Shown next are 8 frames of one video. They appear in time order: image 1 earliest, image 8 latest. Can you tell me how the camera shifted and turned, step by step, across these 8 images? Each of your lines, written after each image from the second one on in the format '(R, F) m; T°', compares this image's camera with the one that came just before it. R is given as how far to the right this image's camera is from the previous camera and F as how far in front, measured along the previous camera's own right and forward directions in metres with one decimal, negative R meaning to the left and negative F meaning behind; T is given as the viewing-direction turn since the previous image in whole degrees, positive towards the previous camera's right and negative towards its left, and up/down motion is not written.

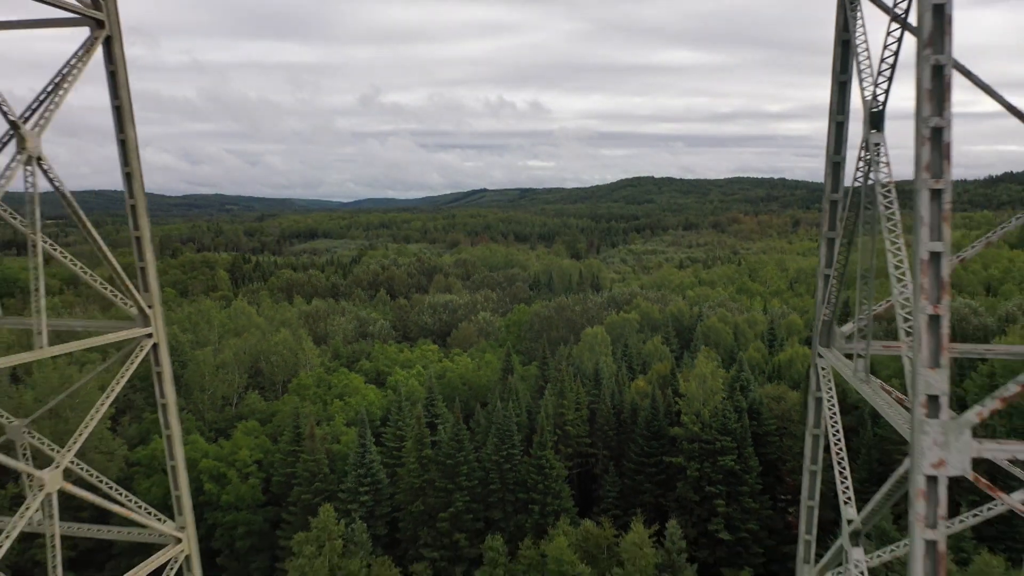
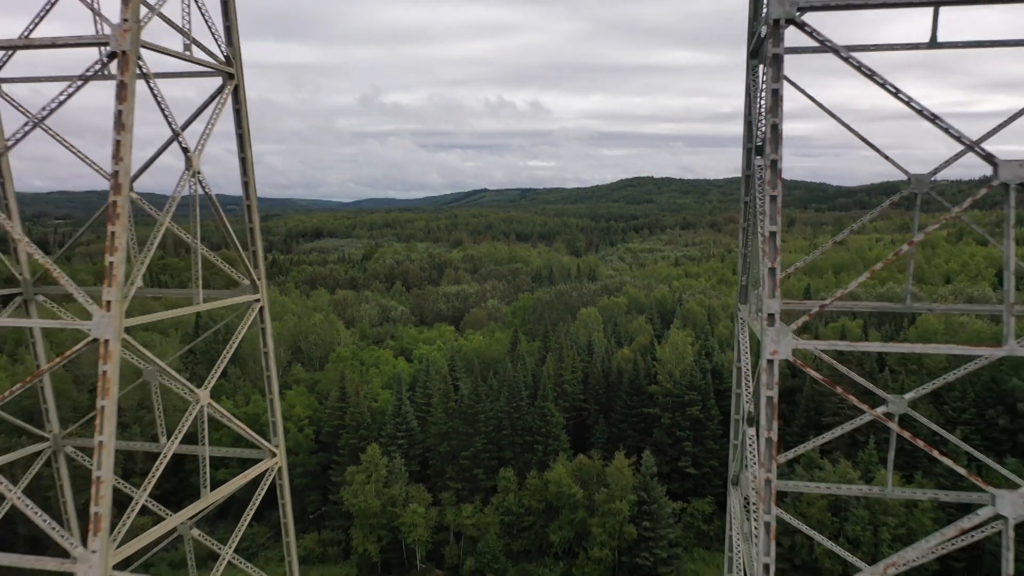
(-0.2, -3.5) m; 0°
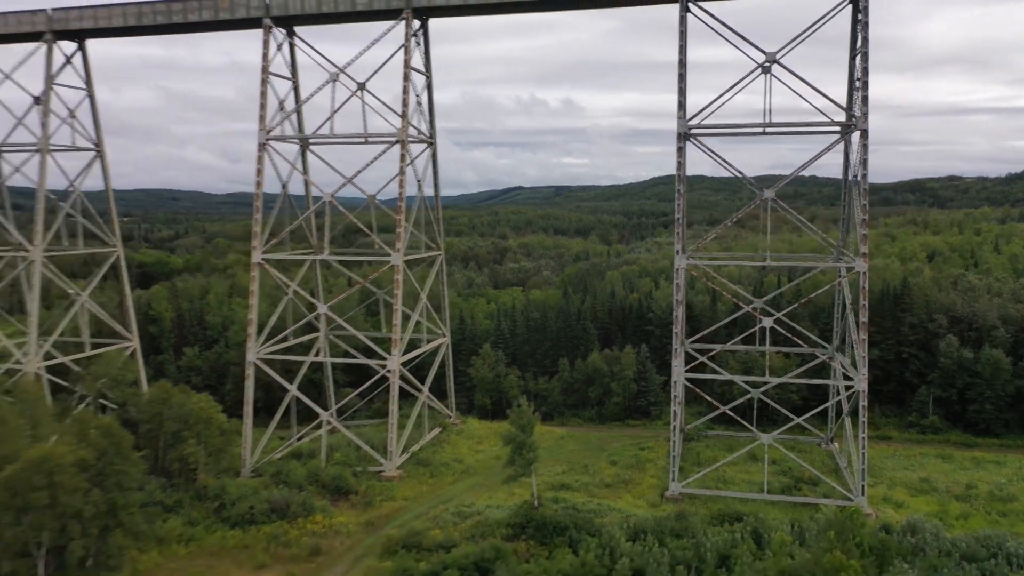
(-0.8, -12.6) m; -2°
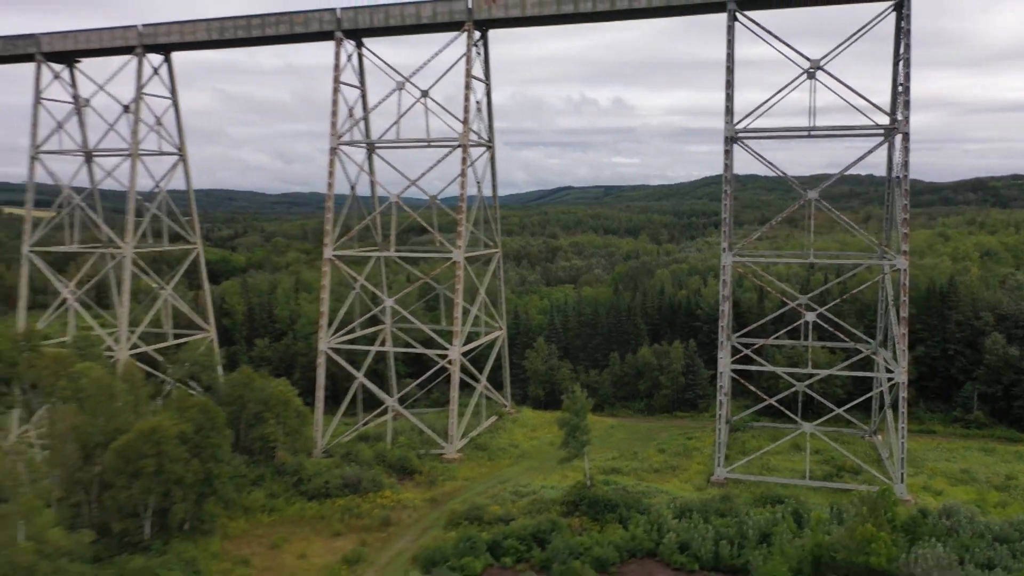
(-0.1, -1.4) m; -3°
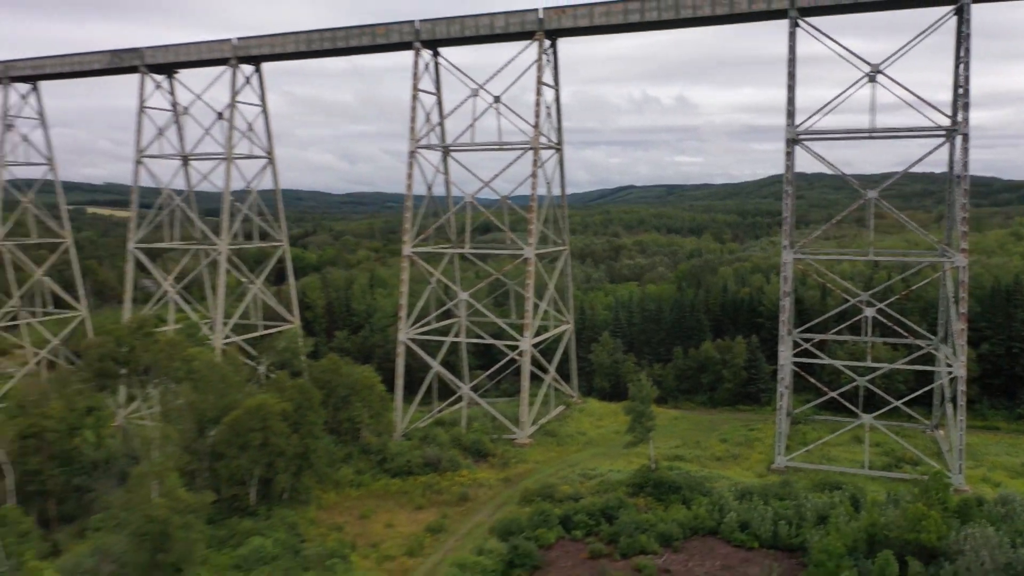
(-0.2, -1.4) m; -4°
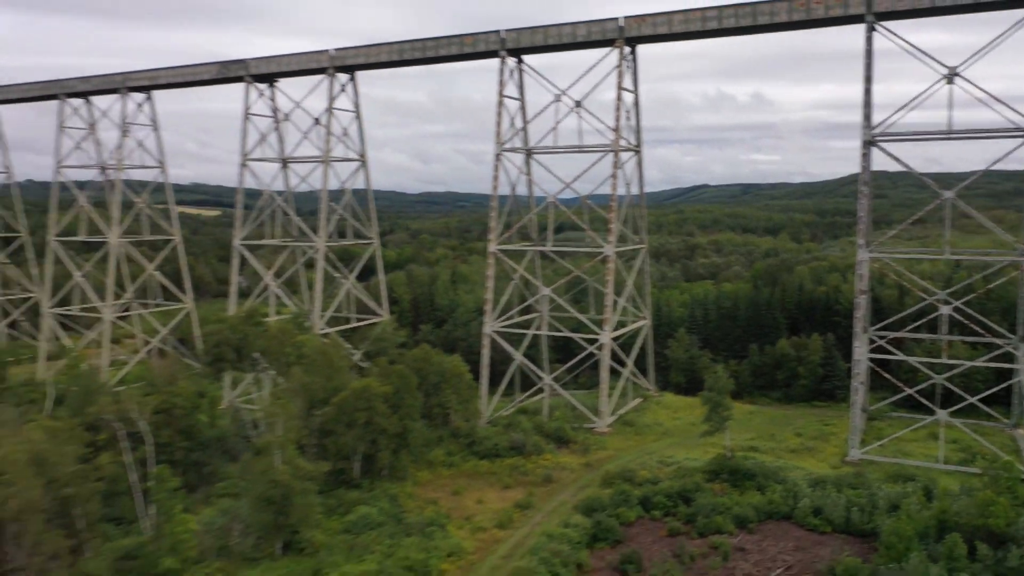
(-0.3, -1.4) m; -5°
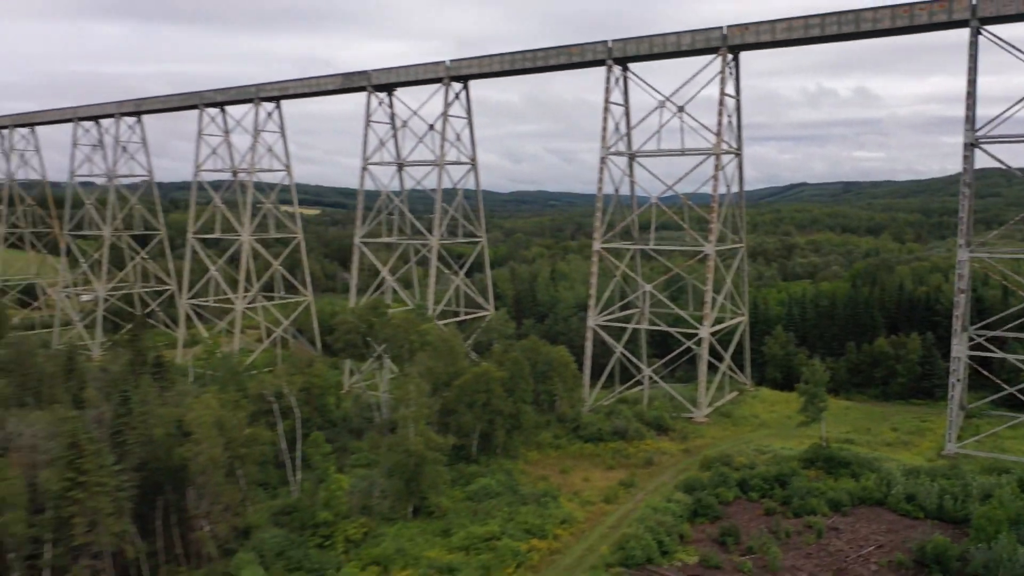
(-0.4, -1.9) m; -6°
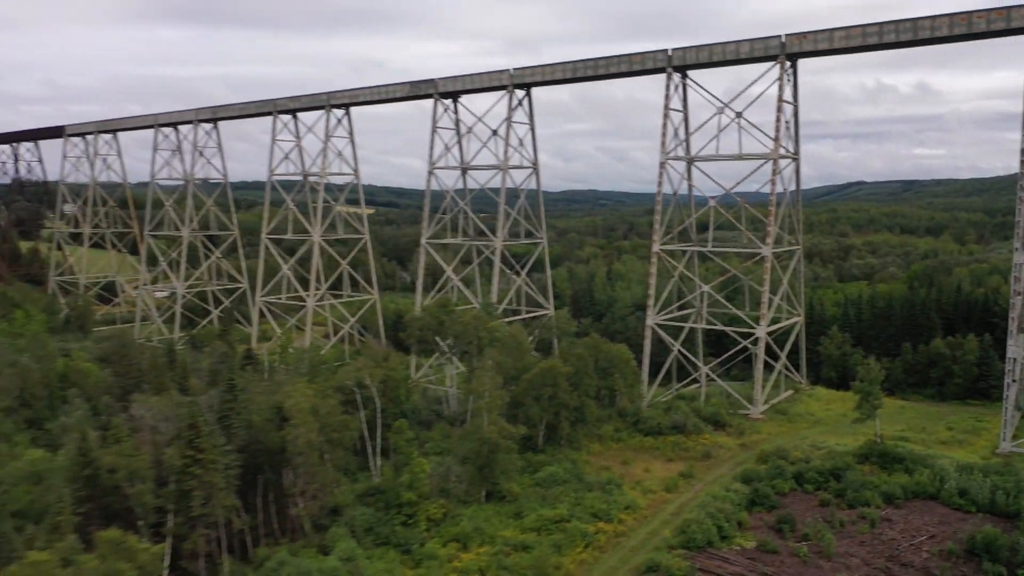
(-0.4, -1.4) m; -3°
